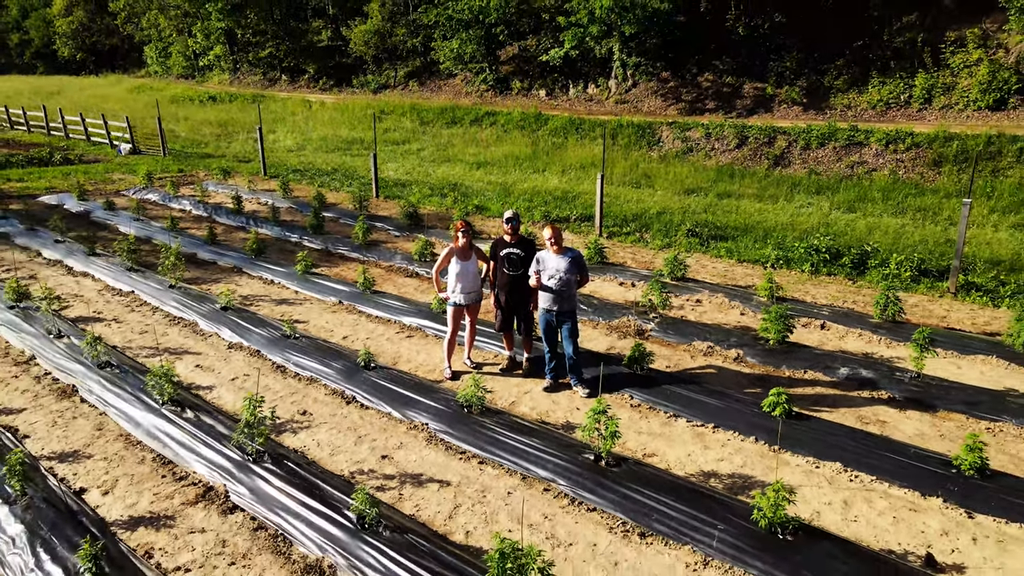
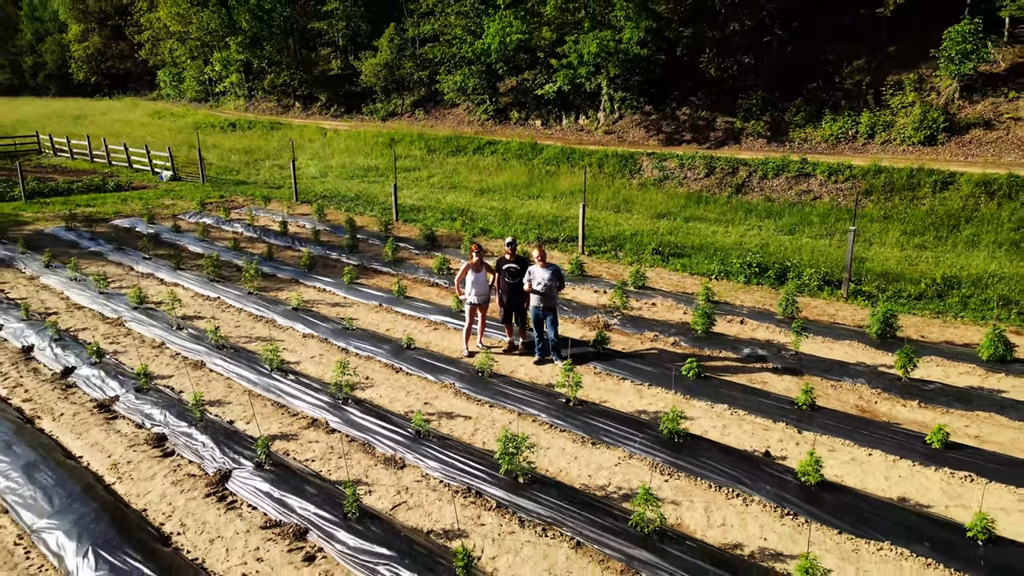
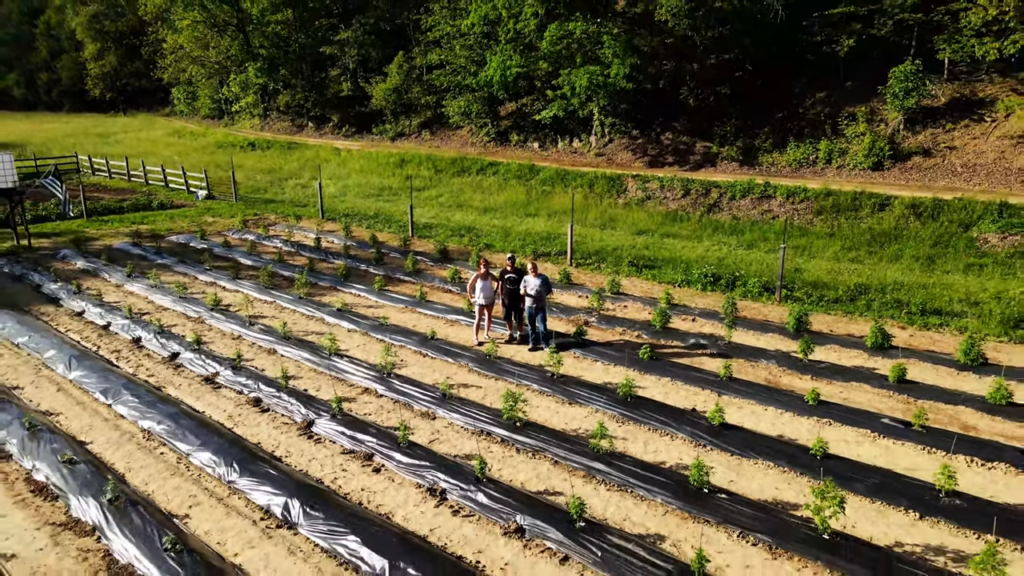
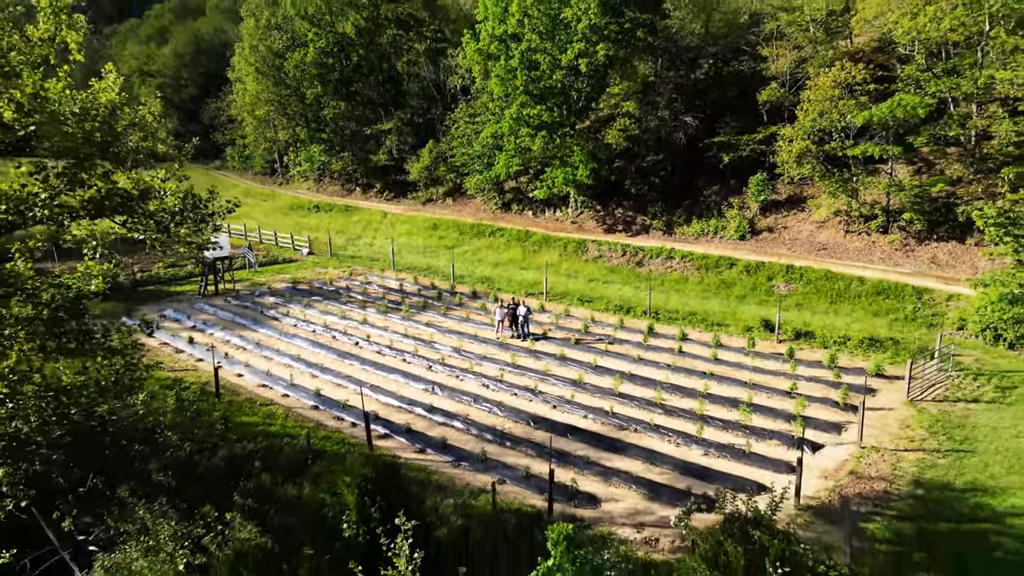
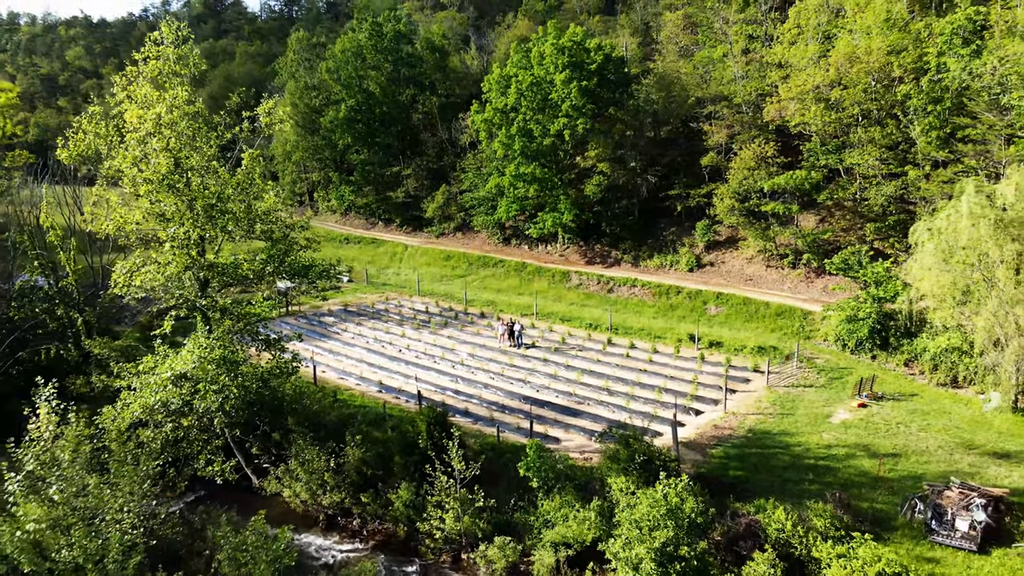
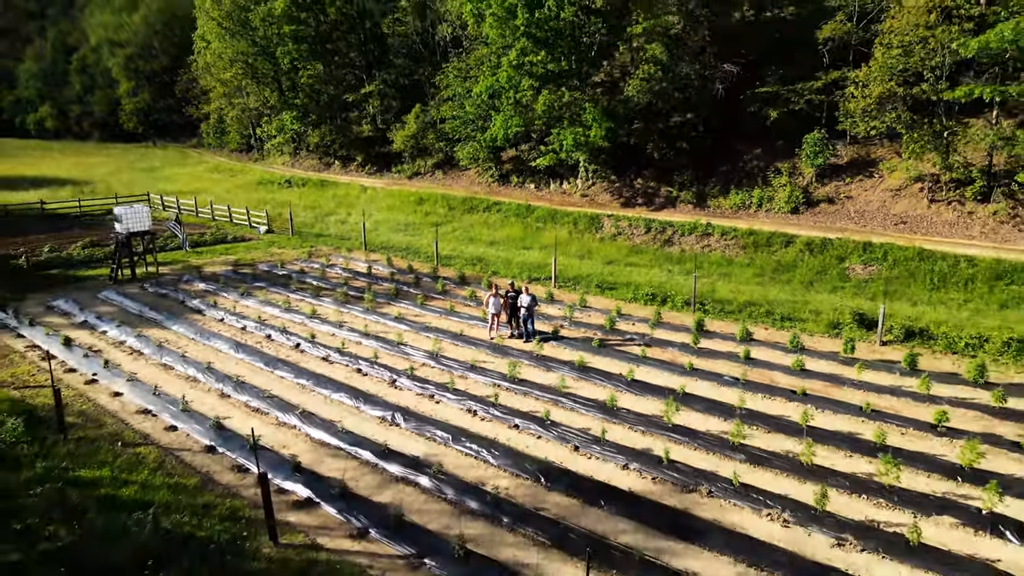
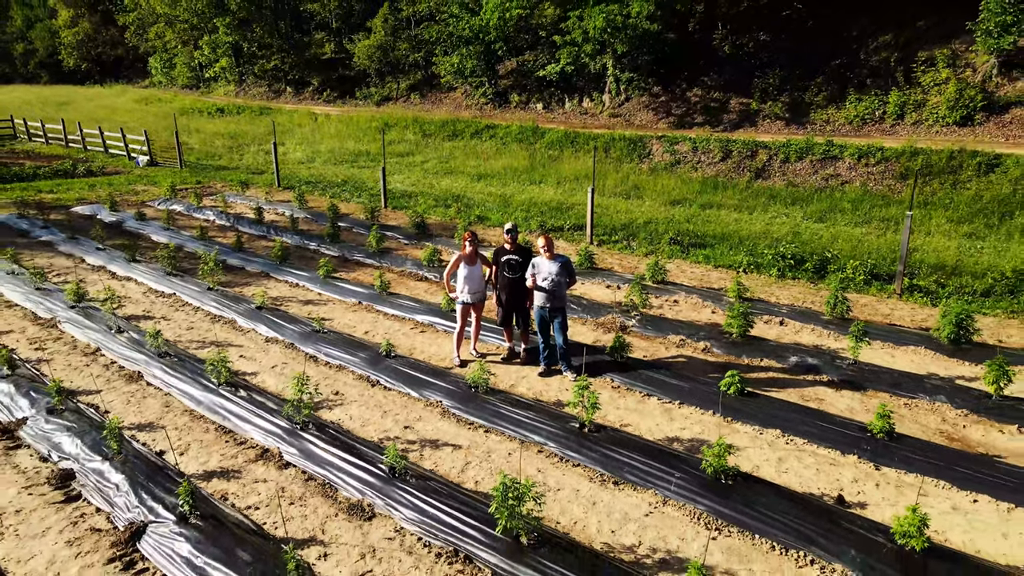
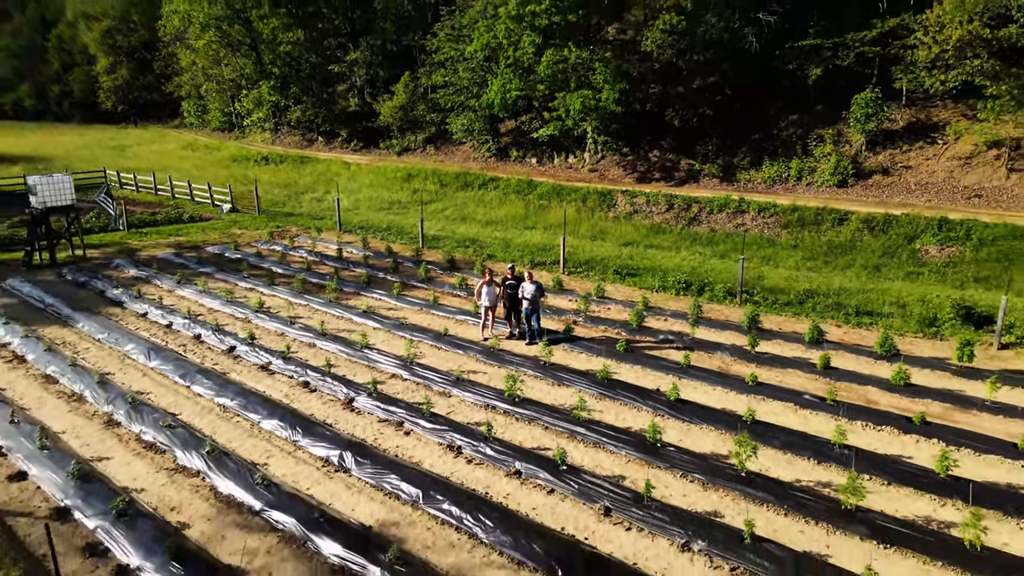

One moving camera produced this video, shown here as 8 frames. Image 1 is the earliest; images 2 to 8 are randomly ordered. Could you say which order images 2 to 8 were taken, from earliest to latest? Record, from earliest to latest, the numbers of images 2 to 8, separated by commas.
7, 2, 3, 8, 6, 4, 5
